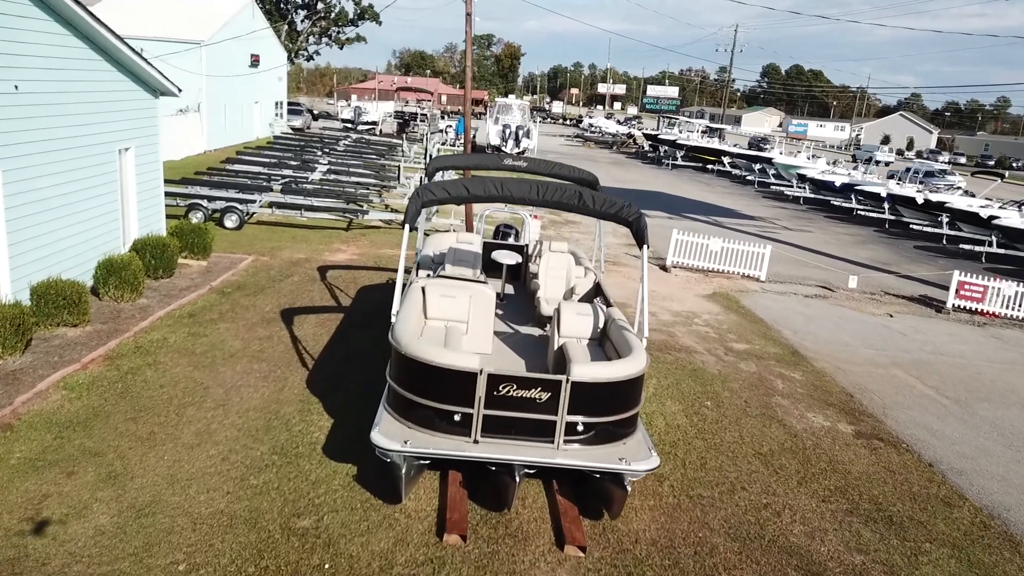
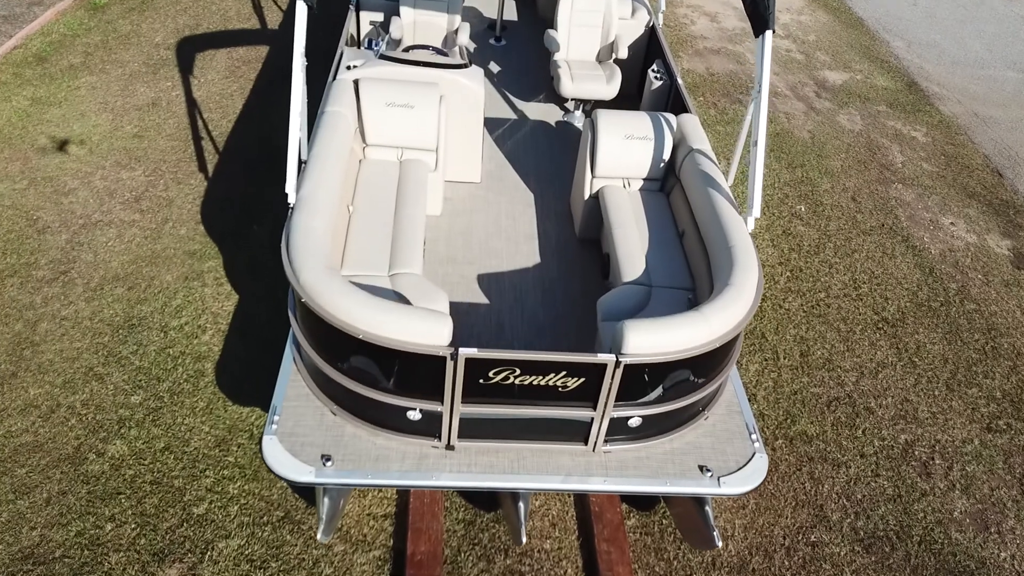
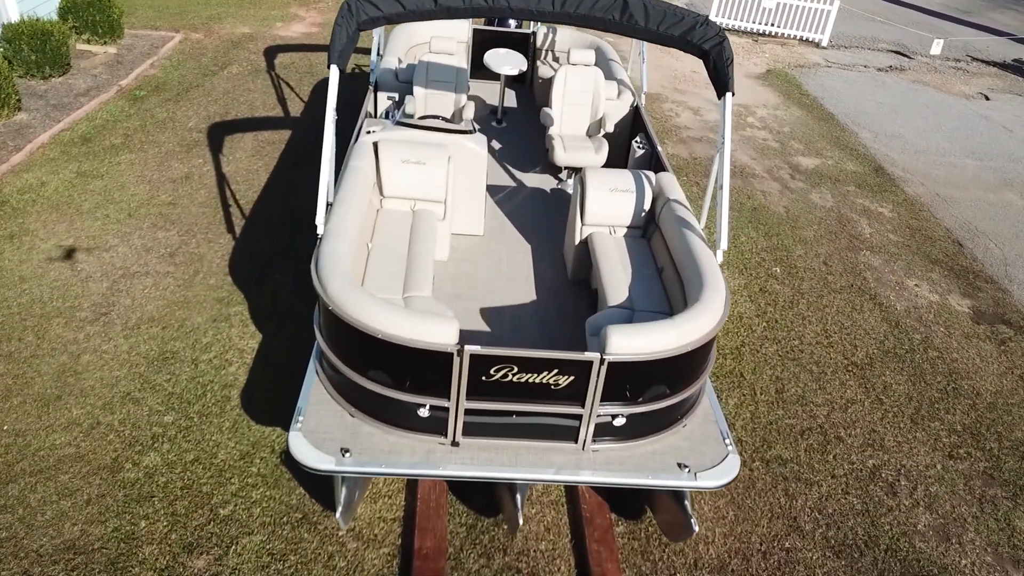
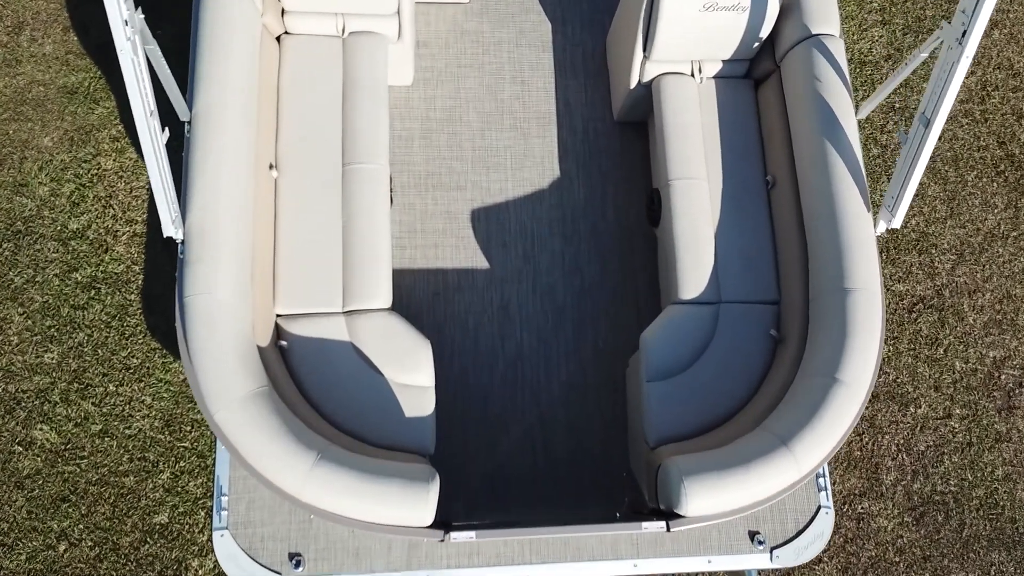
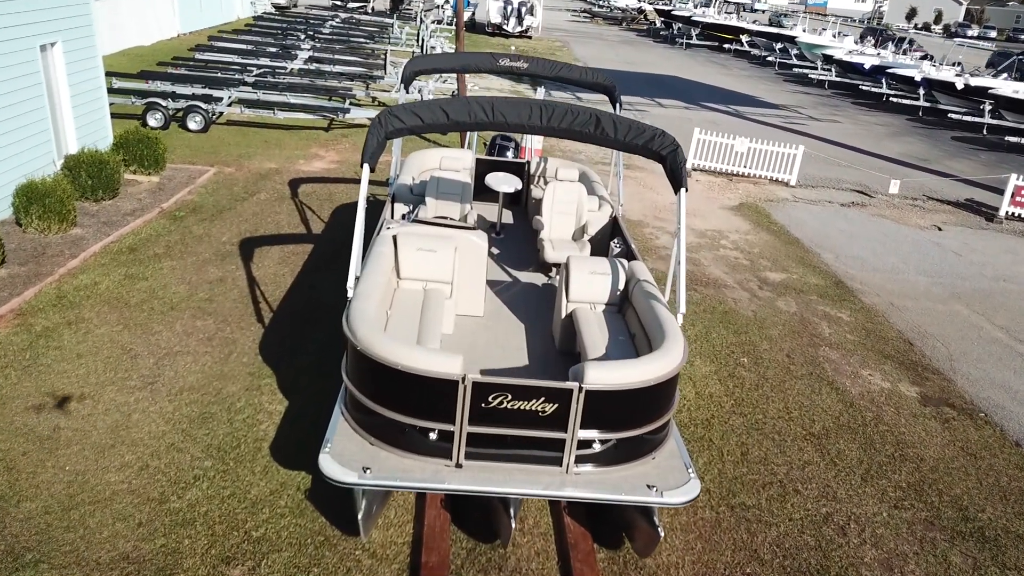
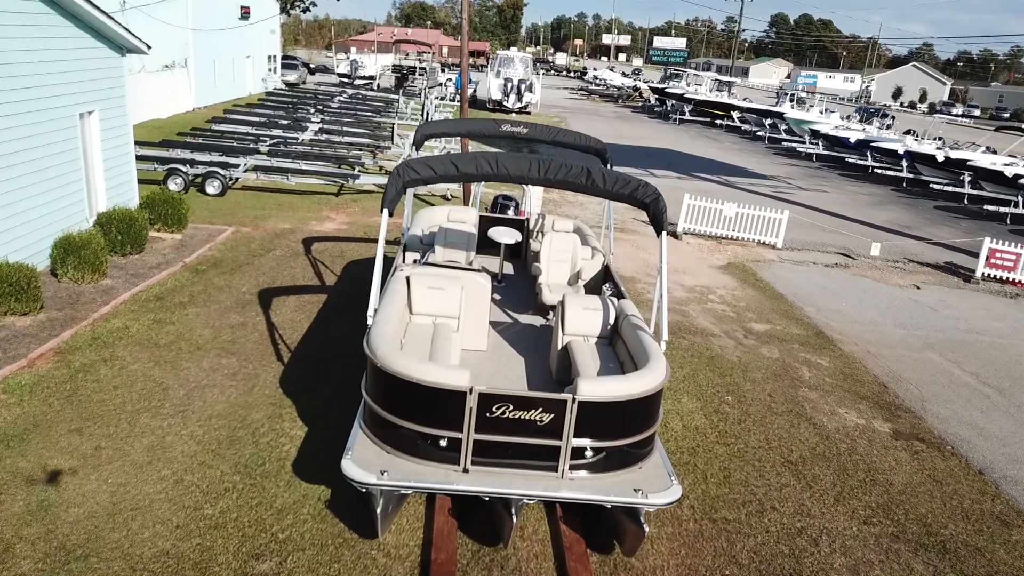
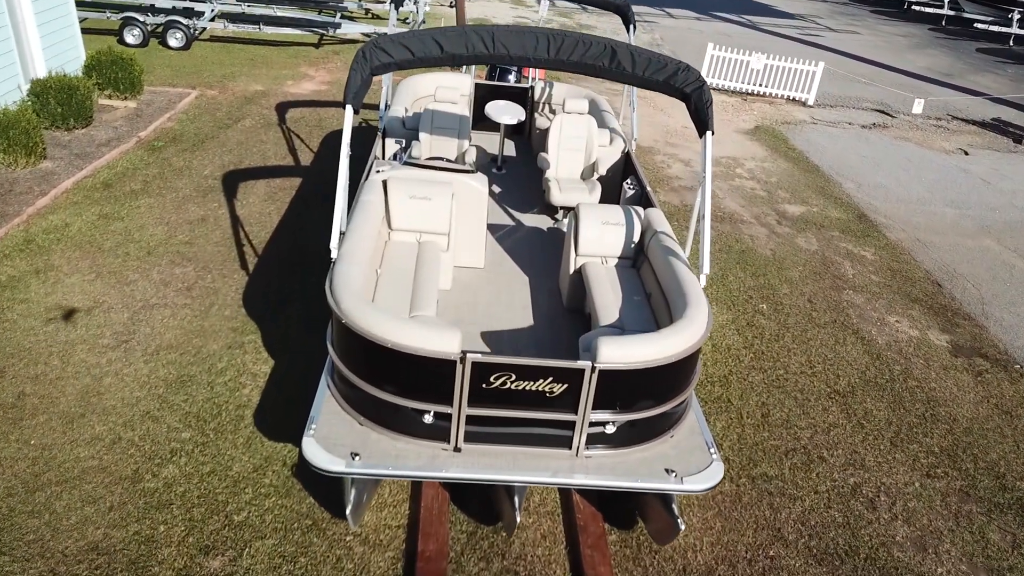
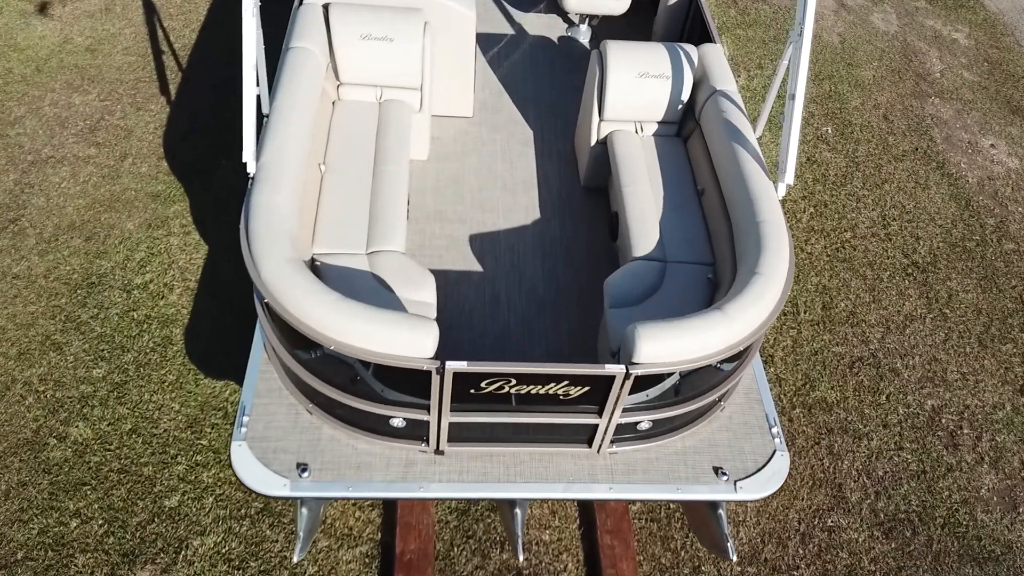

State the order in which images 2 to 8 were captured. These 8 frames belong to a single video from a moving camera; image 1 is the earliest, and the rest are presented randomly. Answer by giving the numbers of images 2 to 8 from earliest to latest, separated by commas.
6, 5, 7, 3, 2, 8, 4
